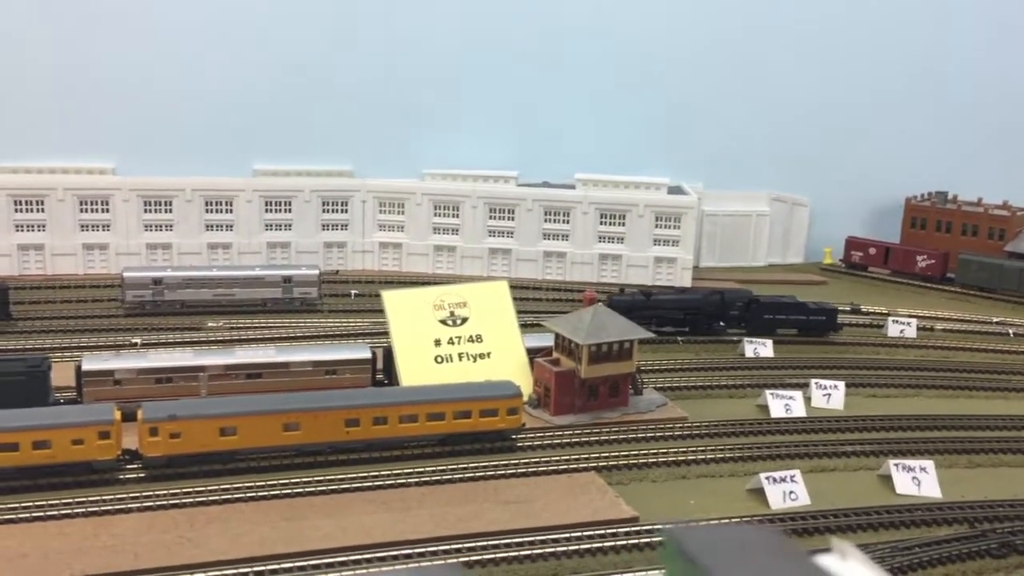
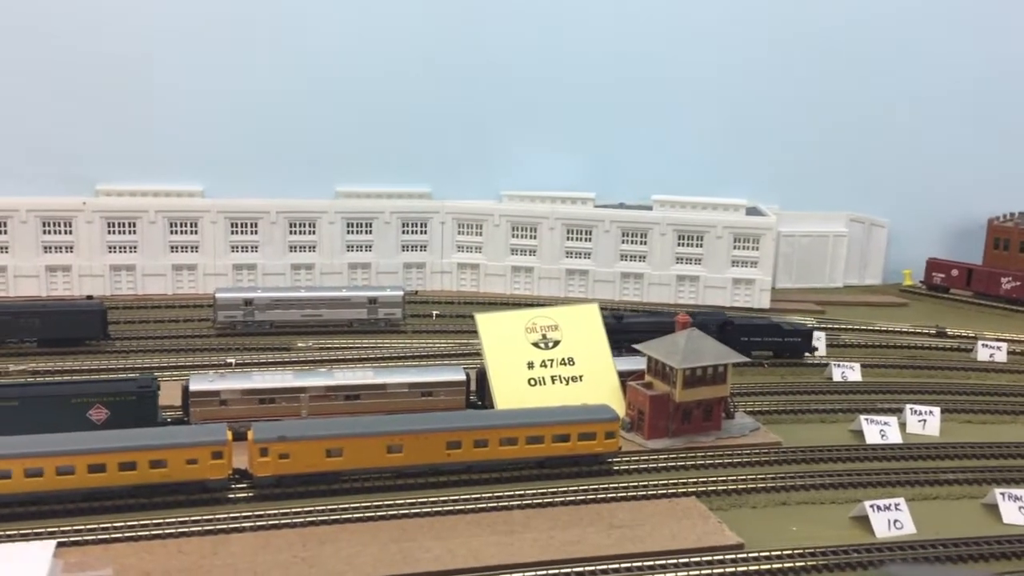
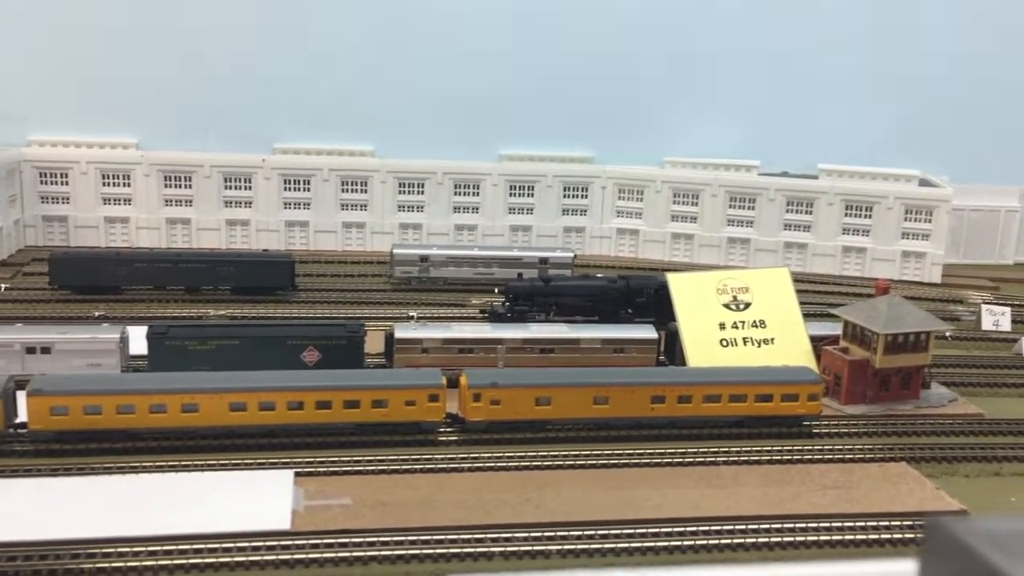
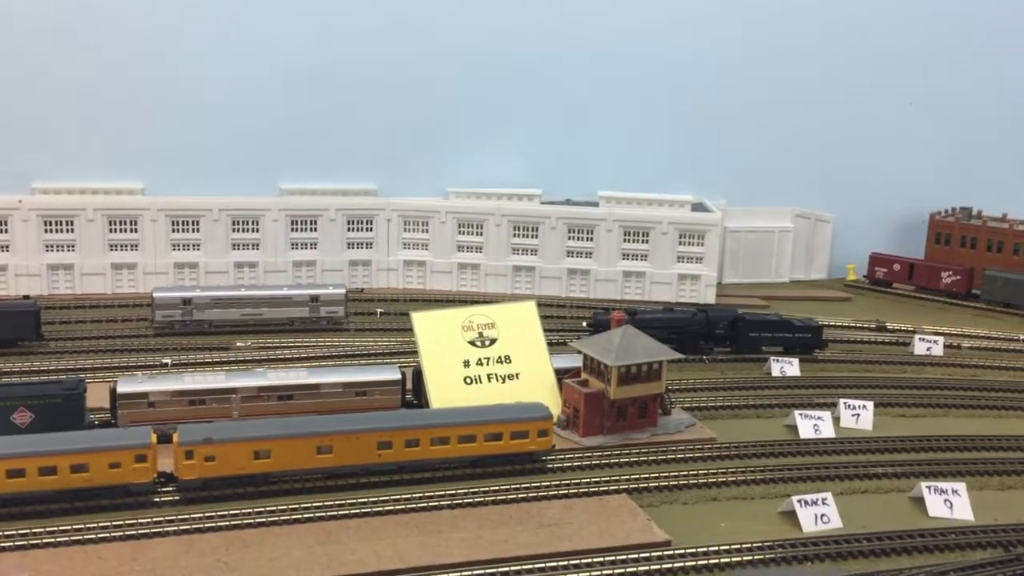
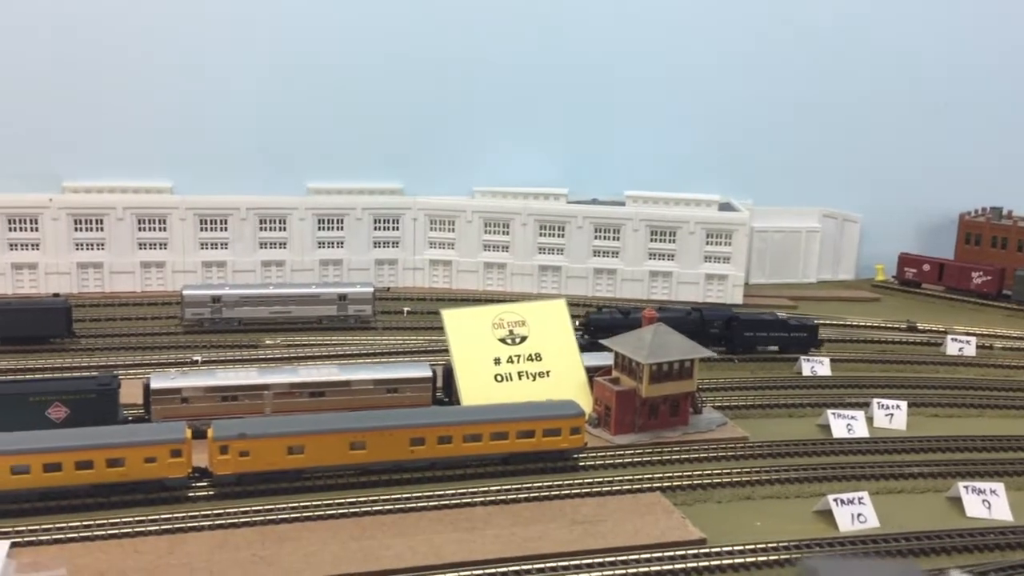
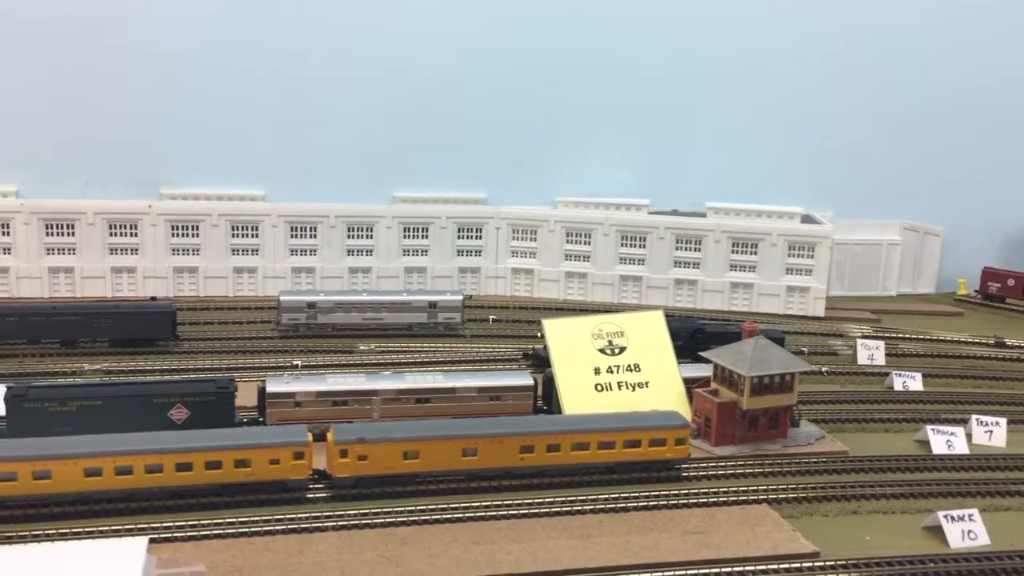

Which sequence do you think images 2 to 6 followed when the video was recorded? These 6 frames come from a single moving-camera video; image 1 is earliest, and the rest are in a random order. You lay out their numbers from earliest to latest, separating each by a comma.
4, 5, 2, 6, 3
